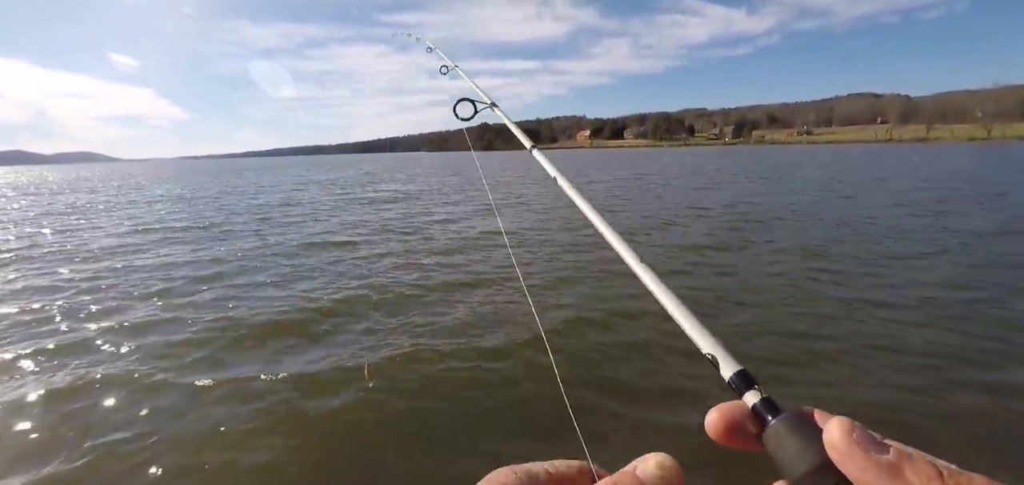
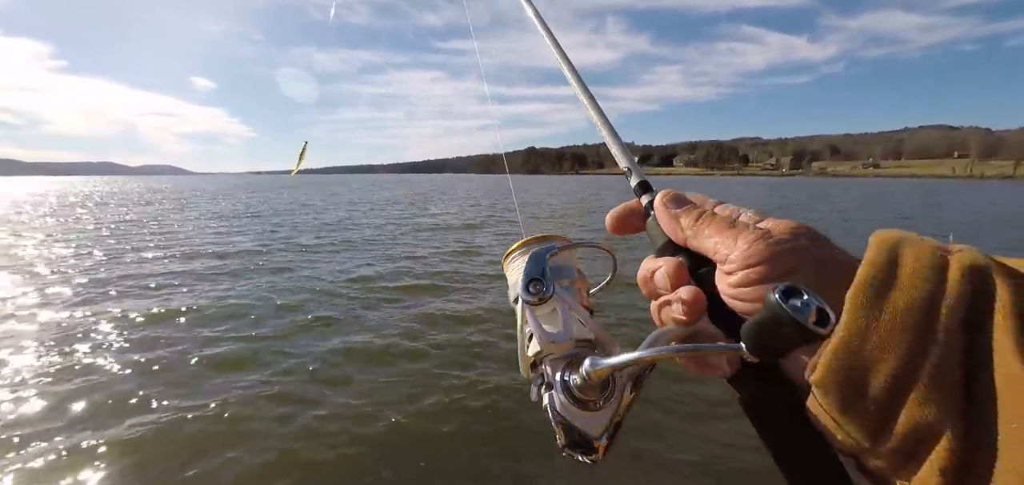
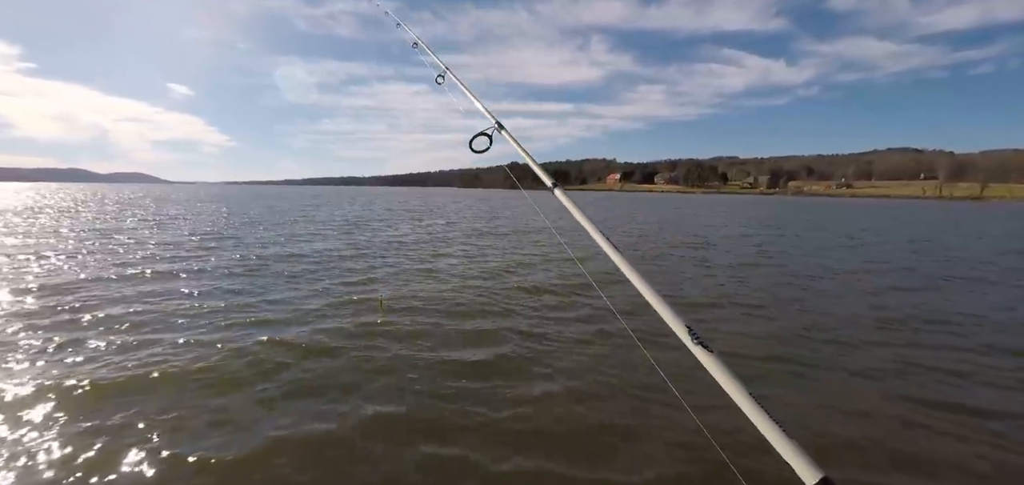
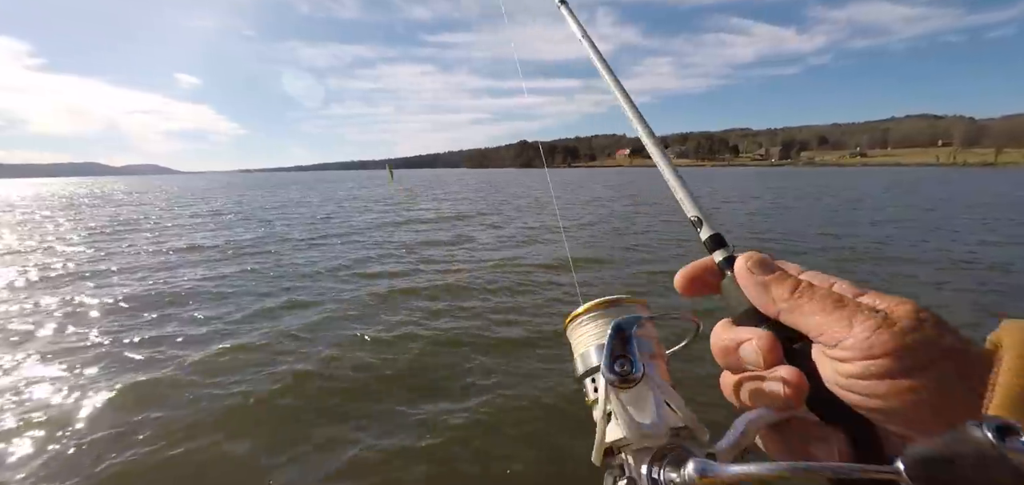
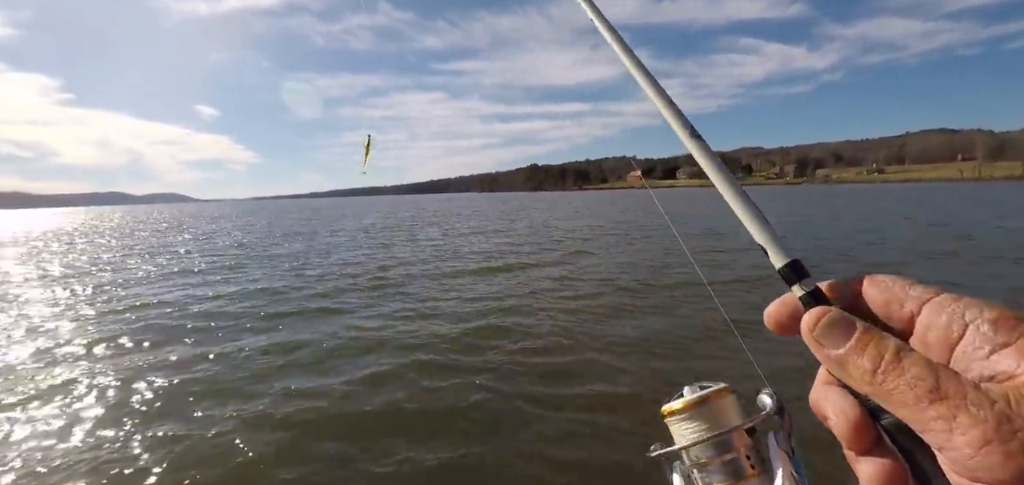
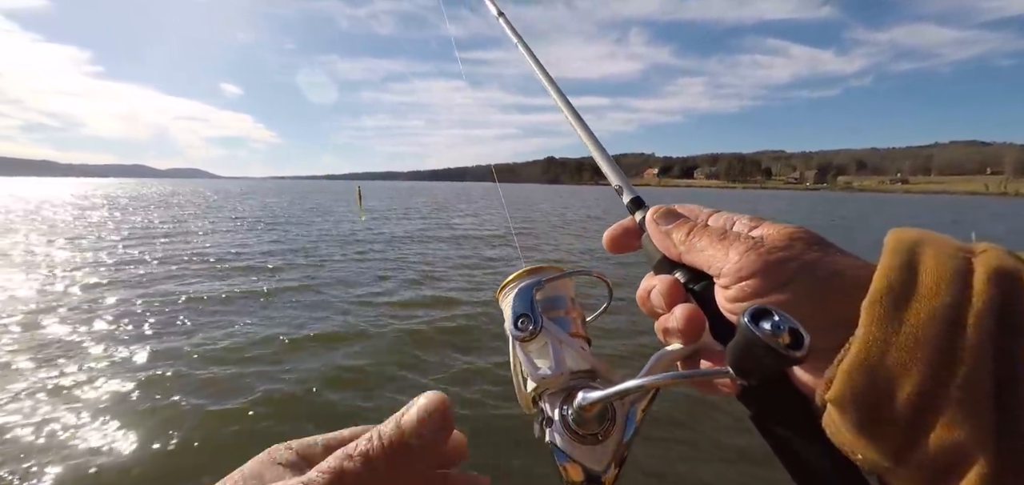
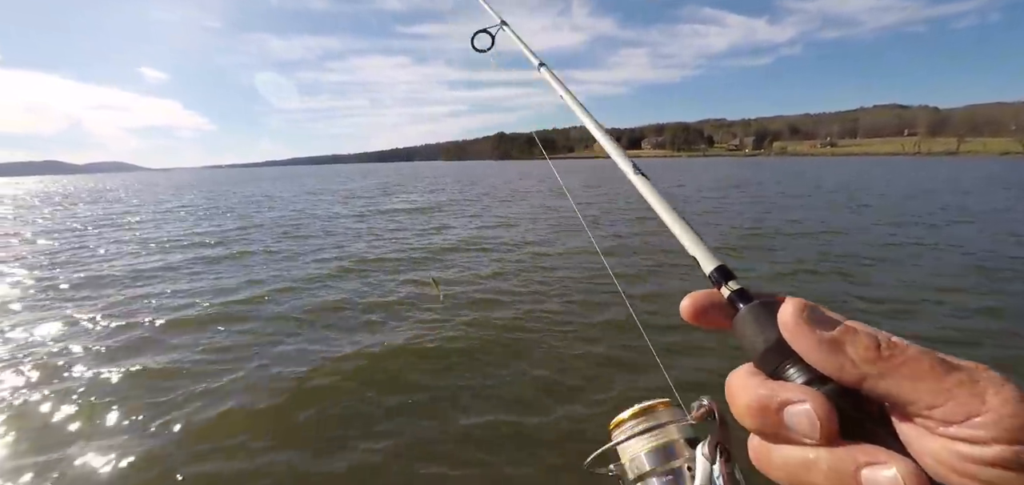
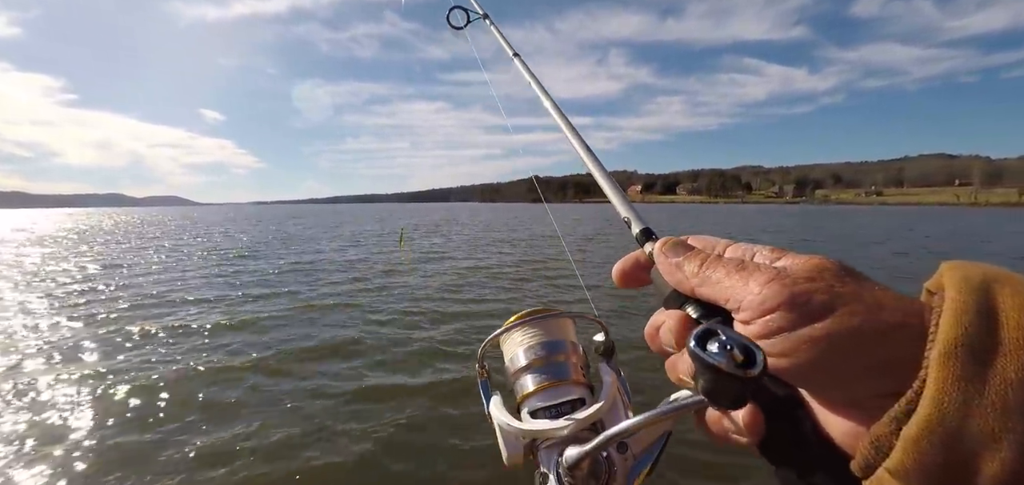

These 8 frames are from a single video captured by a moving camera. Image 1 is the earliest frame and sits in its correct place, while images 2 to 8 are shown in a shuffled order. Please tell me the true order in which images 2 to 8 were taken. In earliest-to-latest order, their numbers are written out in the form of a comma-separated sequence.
7, 4, 2, 6, 8, 5, 3
